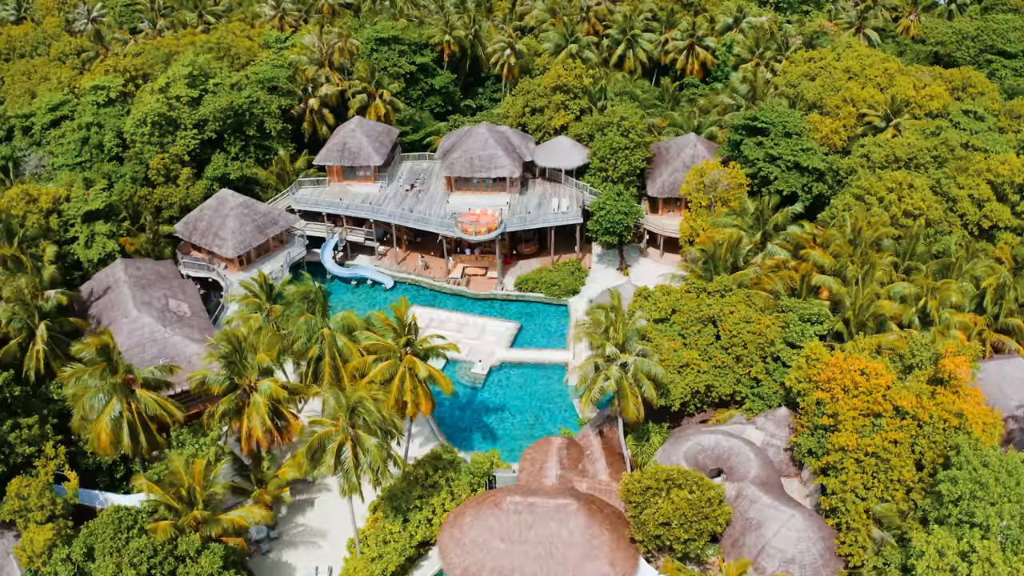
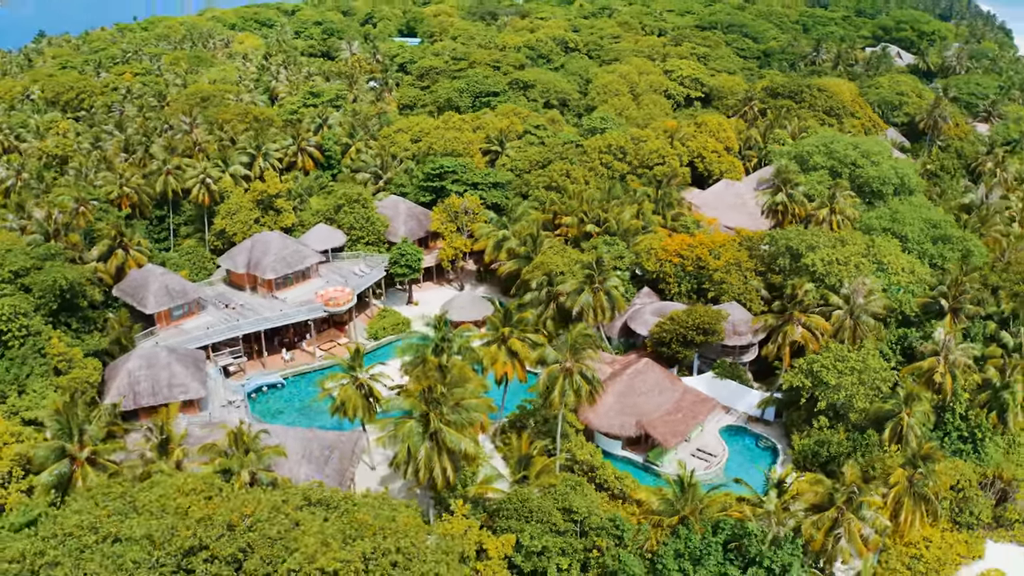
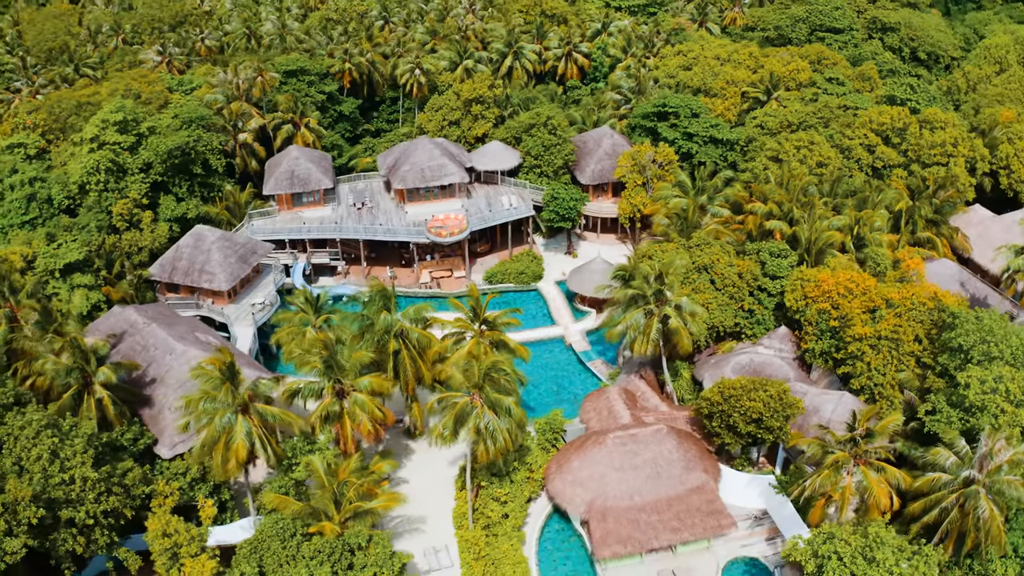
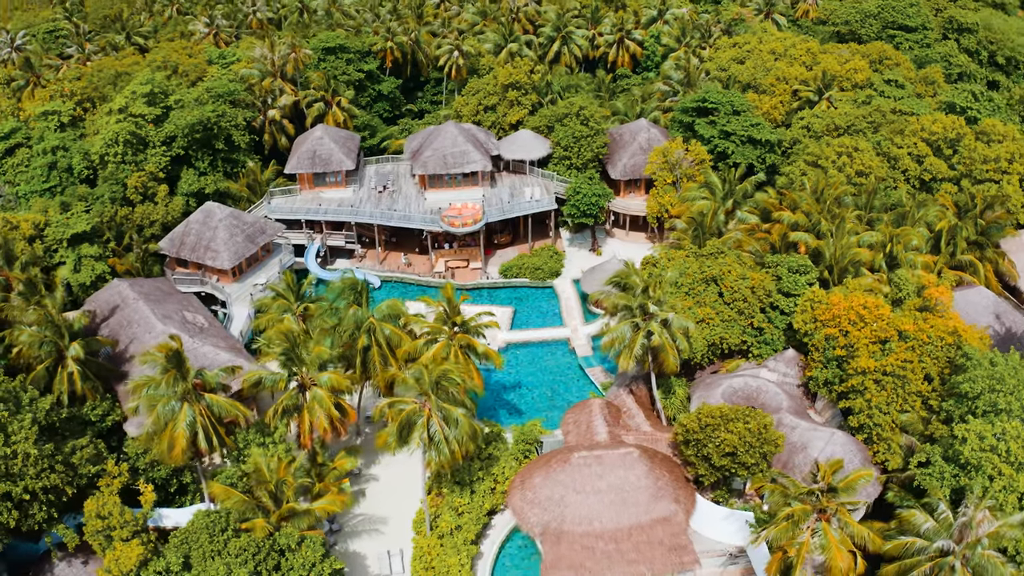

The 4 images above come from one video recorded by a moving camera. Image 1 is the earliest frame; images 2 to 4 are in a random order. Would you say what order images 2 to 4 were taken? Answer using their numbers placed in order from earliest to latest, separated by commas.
4, 3, 2
